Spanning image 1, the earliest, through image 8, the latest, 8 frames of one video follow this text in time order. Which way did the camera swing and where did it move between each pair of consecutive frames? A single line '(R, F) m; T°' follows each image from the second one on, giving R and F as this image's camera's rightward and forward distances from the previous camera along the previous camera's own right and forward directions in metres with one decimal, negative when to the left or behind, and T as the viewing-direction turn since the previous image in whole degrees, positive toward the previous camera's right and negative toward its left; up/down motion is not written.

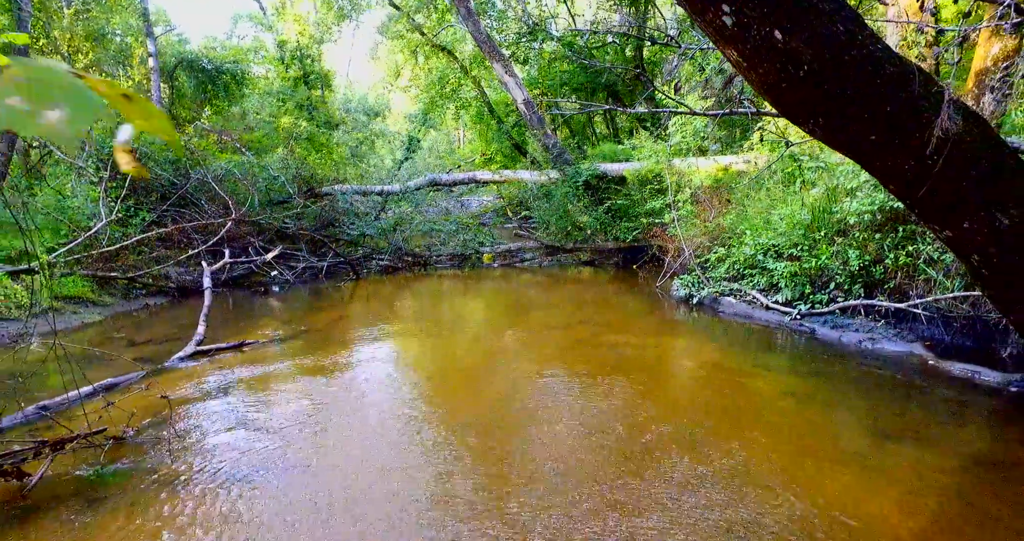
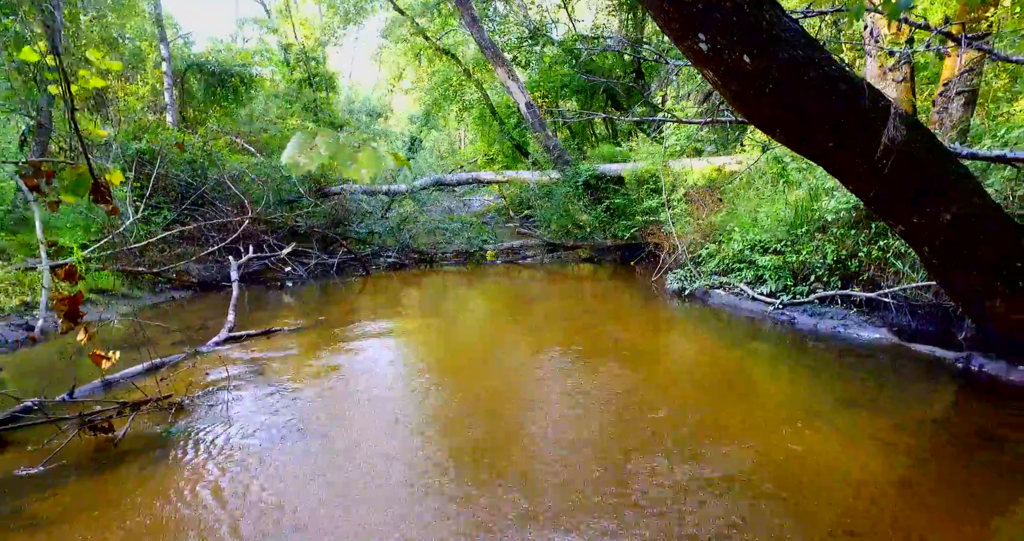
(-0.1, -0.5) m; 0°
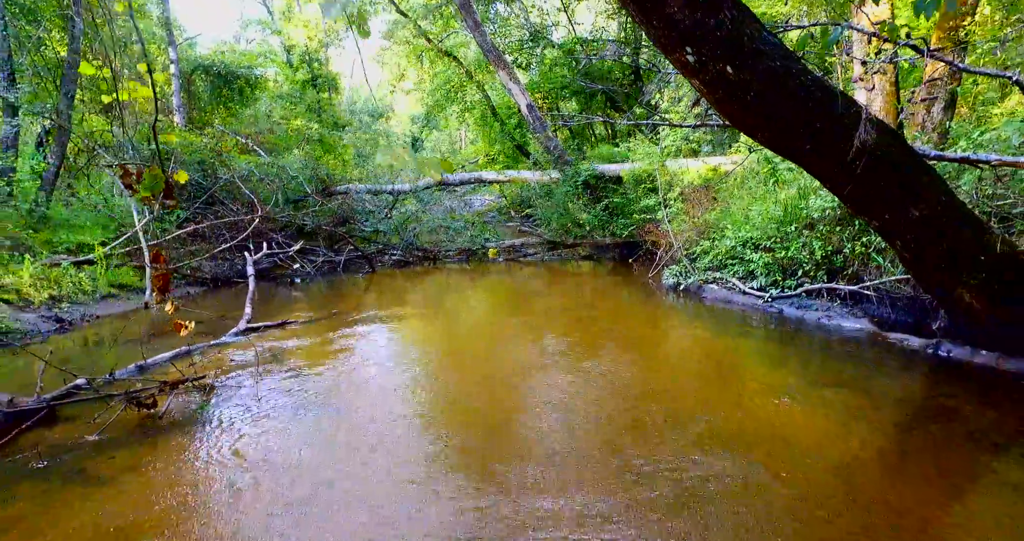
(0.0, -0.4) m; 0°
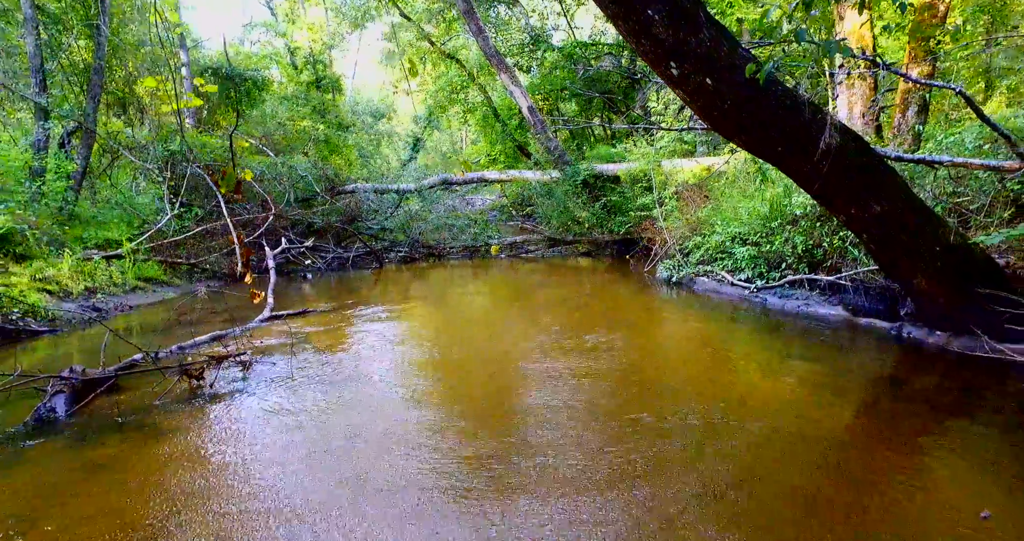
(0.0, -0.5) m; 0°
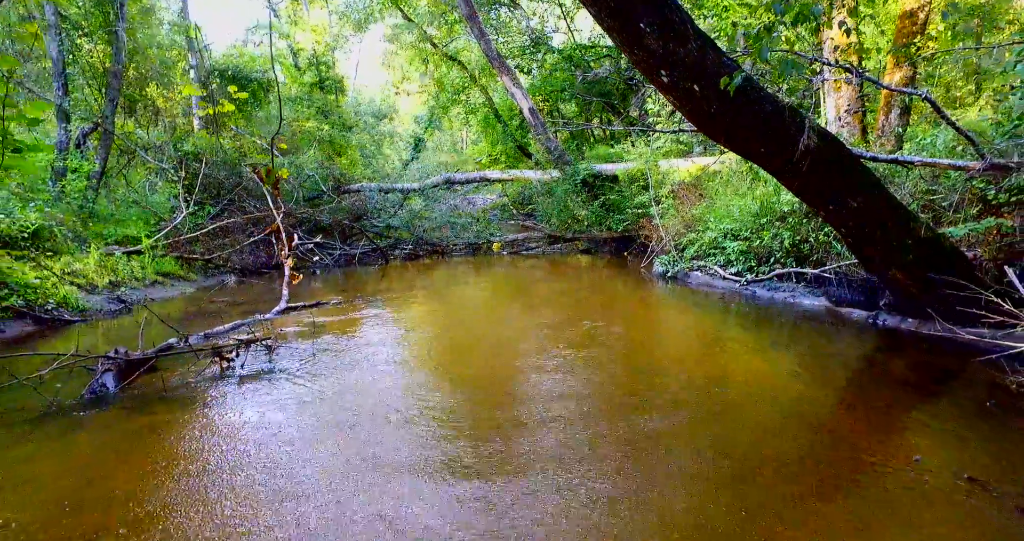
(0.0, -0.4) m; 0°
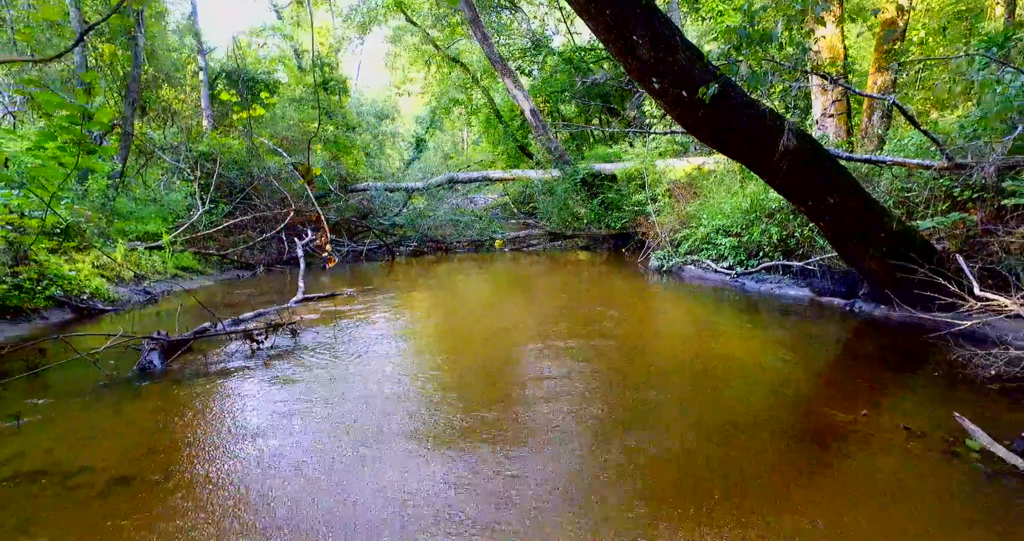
(0.0, -0.5) m; 0°
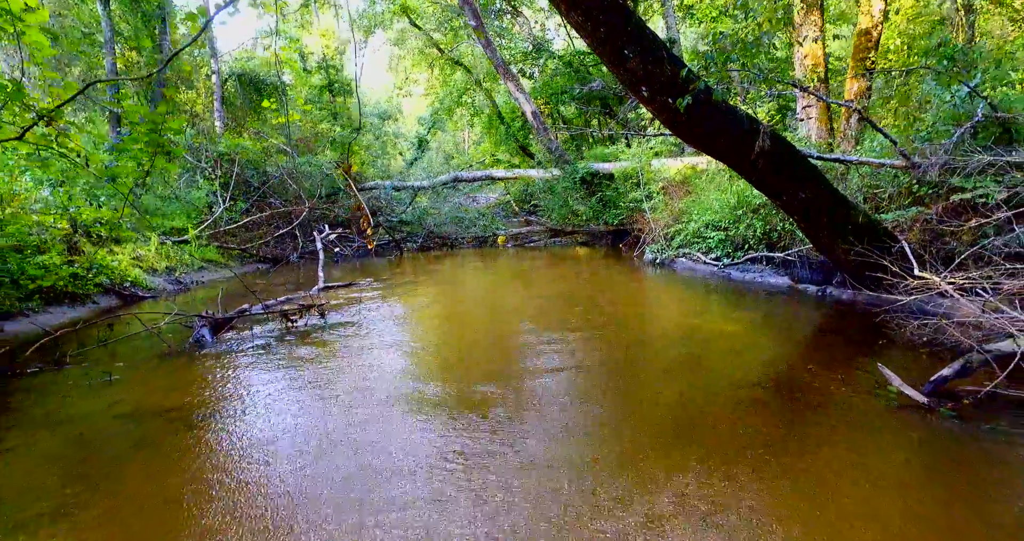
(0.0, -0.7) m; 0°
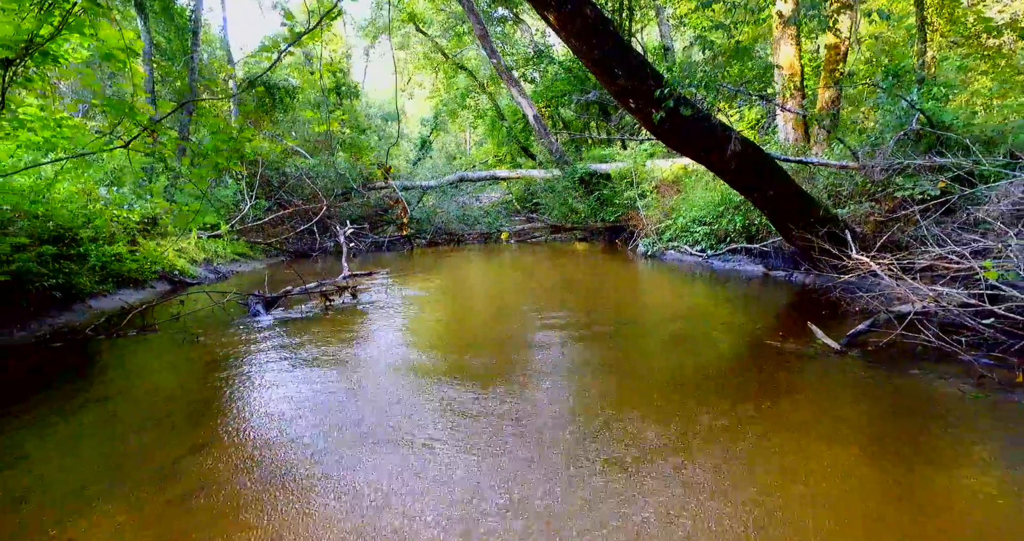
(-0.1, -1.0) m; 0°
